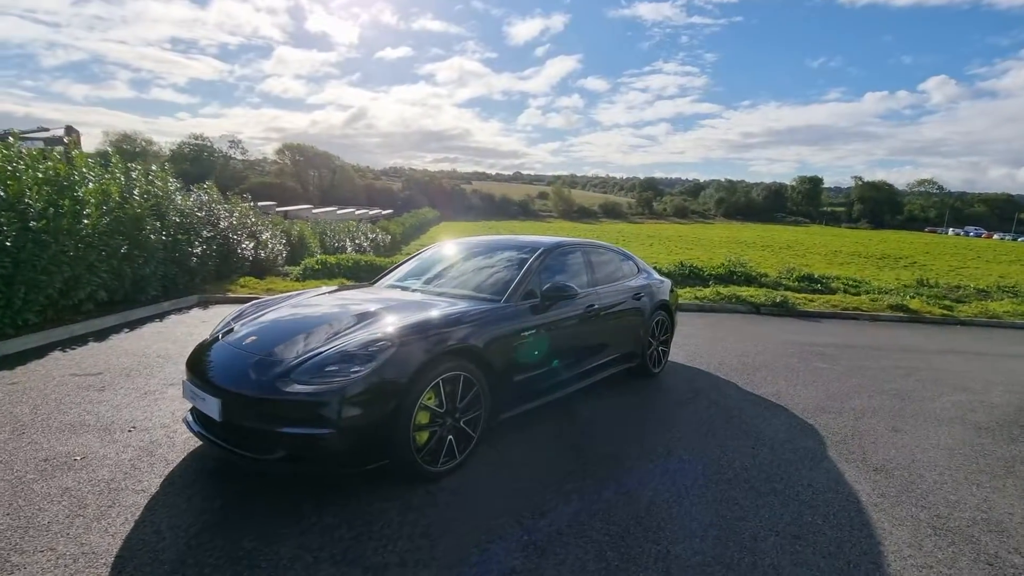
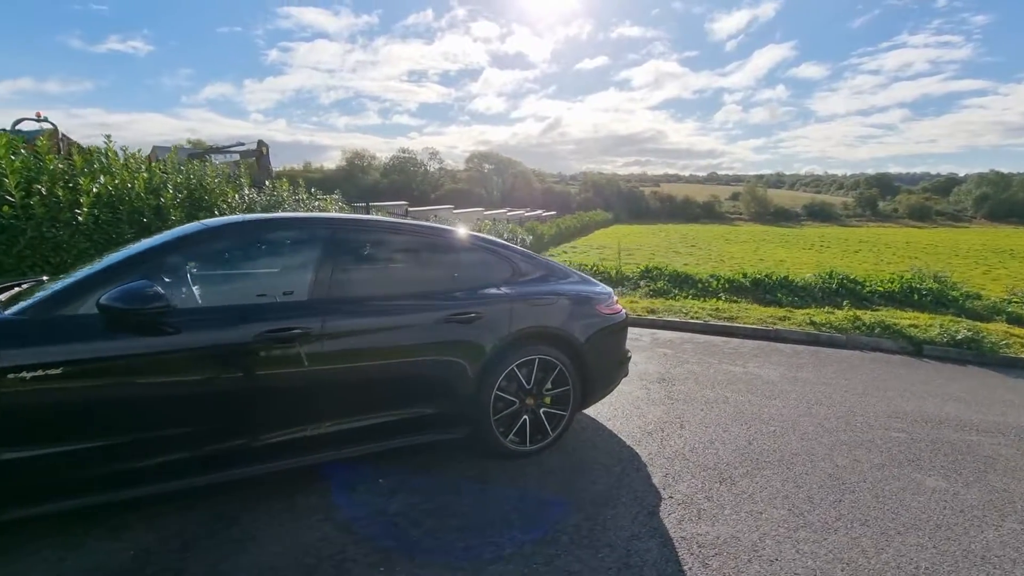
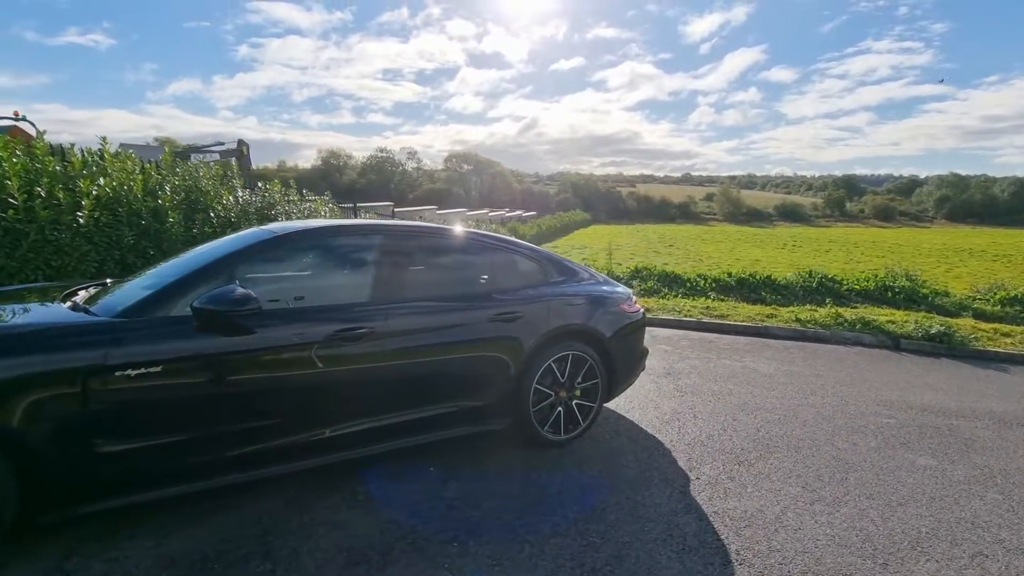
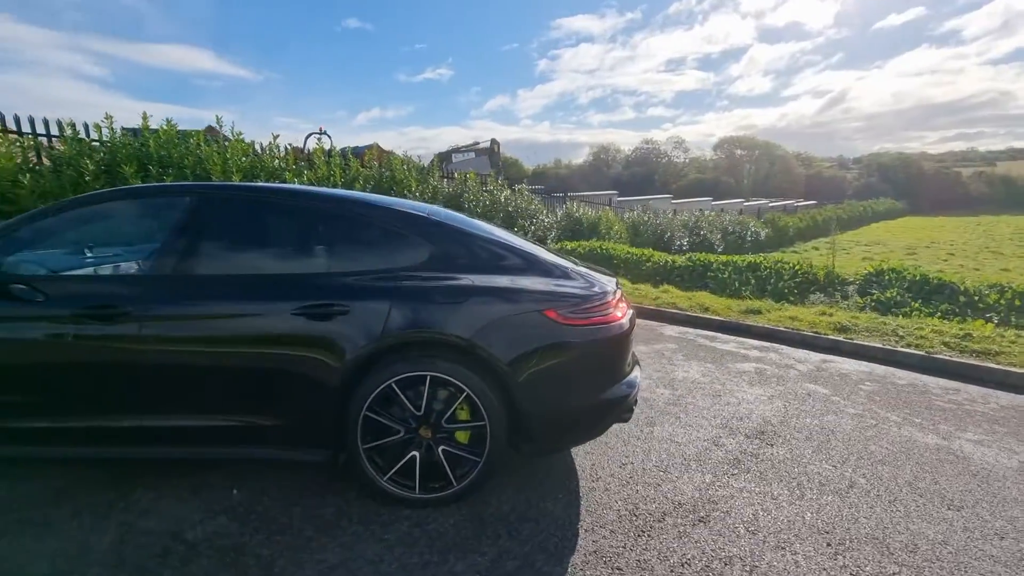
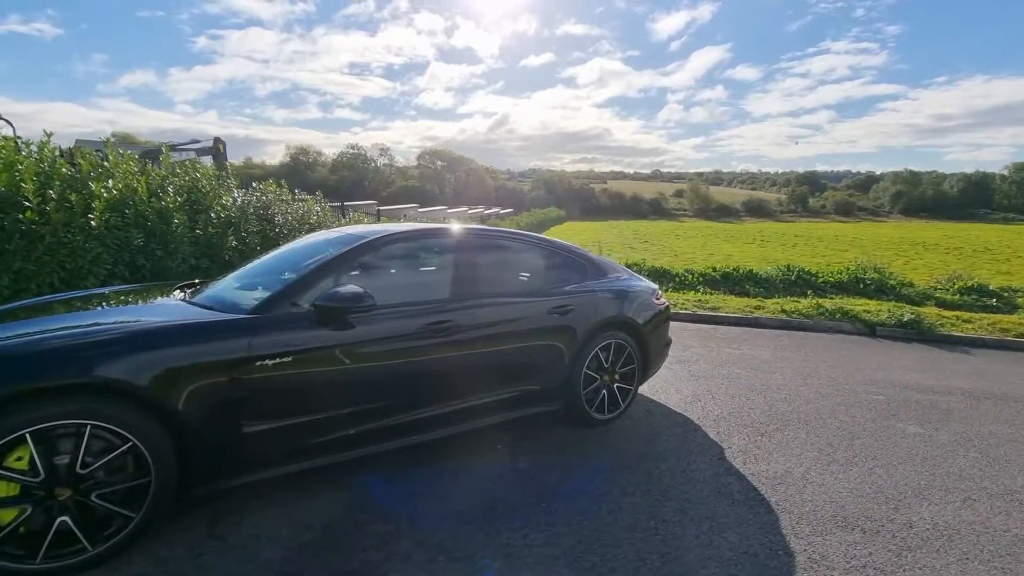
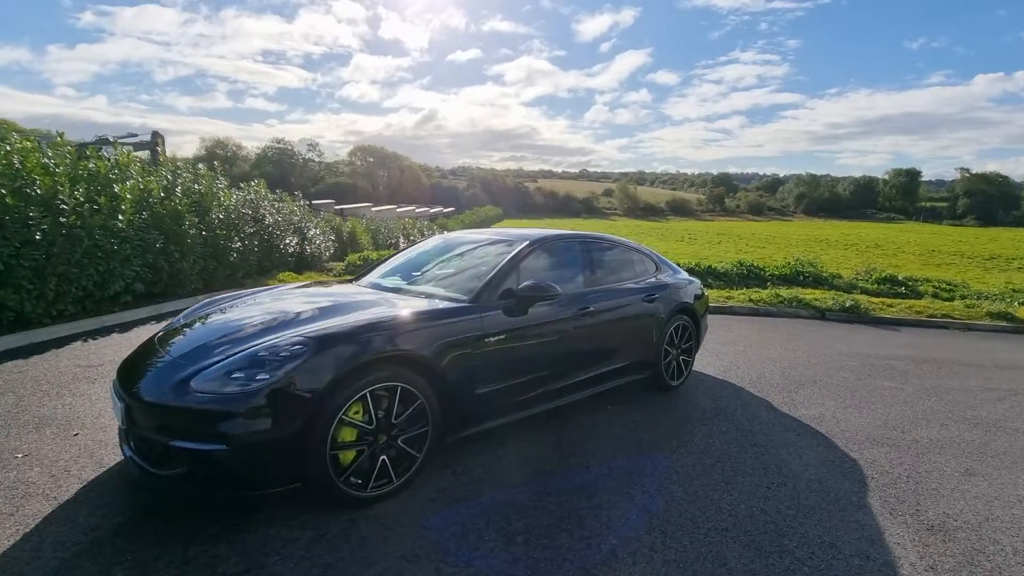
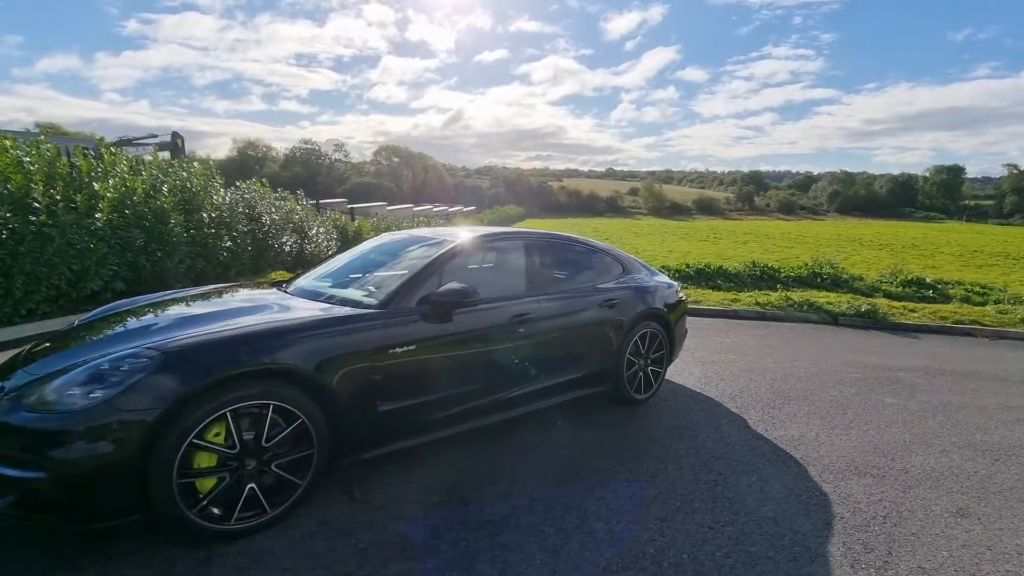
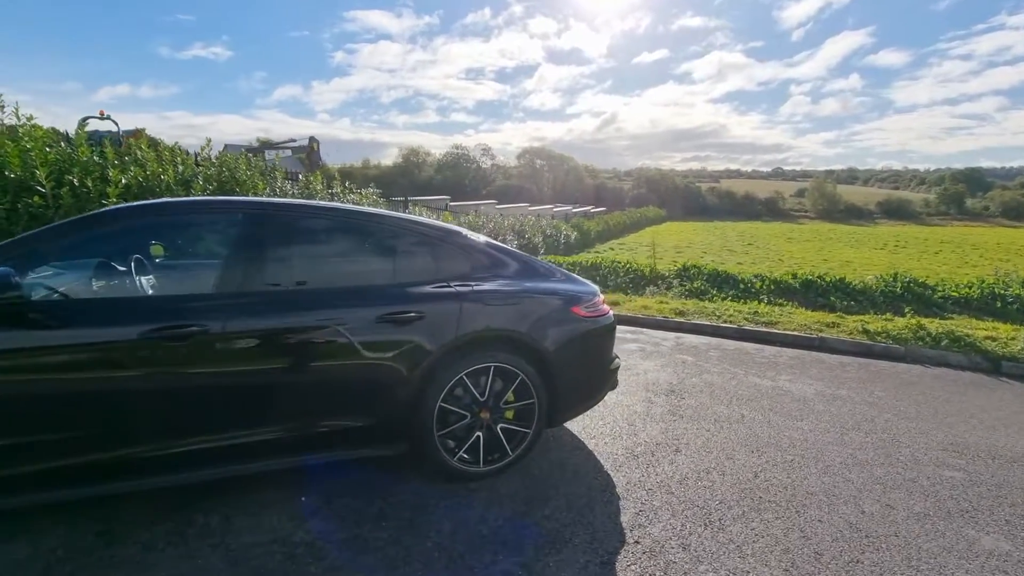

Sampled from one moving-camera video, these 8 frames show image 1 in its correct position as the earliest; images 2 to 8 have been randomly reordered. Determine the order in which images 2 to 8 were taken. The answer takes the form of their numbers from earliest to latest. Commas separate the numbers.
6, 7, 5, 3, 2, 8, 4
